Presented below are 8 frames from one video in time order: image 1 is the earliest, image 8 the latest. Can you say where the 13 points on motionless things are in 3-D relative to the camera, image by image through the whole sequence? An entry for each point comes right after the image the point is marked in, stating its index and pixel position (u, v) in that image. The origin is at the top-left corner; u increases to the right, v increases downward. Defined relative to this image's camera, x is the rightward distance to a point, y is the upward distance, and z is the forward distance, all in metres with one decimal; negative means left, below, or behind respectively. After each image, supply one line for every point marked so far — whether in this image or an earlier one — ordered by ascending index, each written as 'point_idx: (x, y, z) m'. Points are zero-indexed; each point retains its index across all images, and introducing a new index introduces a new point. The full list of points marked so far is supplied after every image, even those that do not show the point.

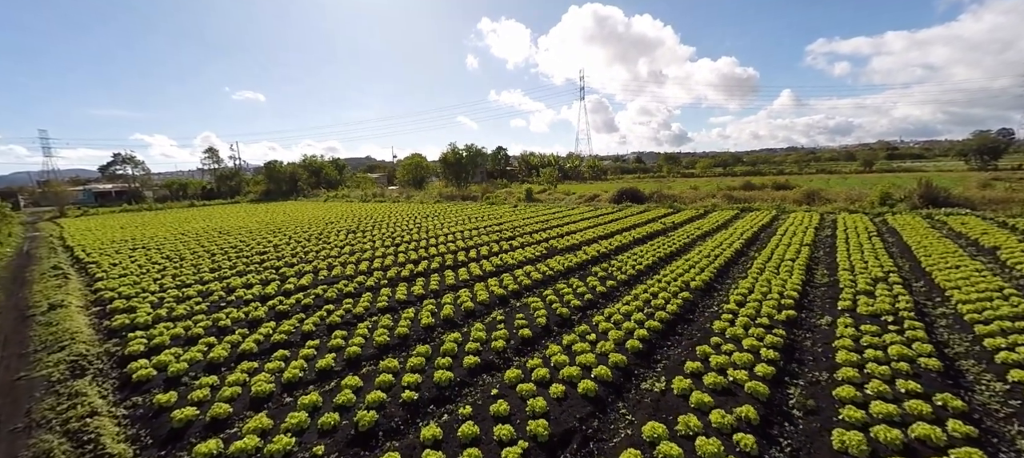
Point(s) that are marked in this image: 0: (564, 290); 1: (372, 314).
0: (+2.7, -3.0, +18.6) m
1: (-6.2, -3.8, +16.9) m
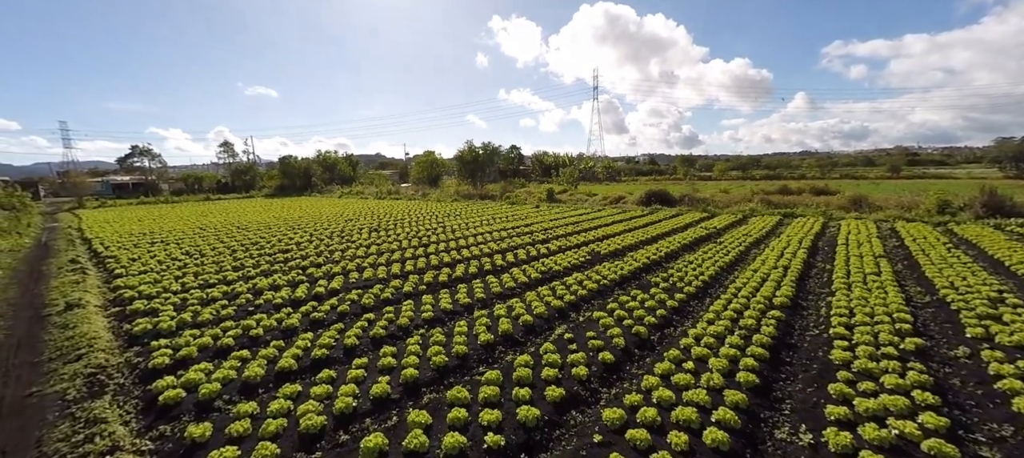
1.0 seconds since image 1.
0: (+5.2, -3.3, +16.6) m
1: (-3.6, -3.9, +15.0) m
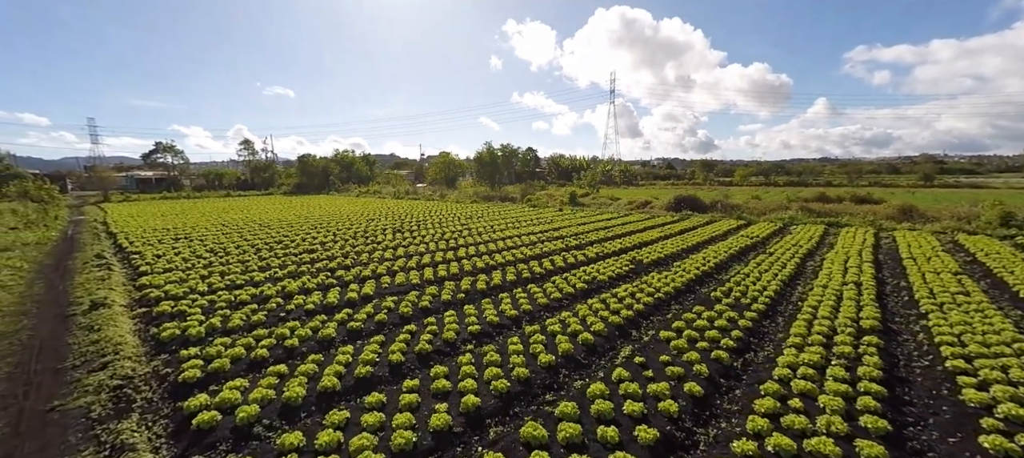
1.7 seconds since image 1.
0: (+7.4, -3.7, +15.0) m
1: (-1.6, -4.1, +13.7) m
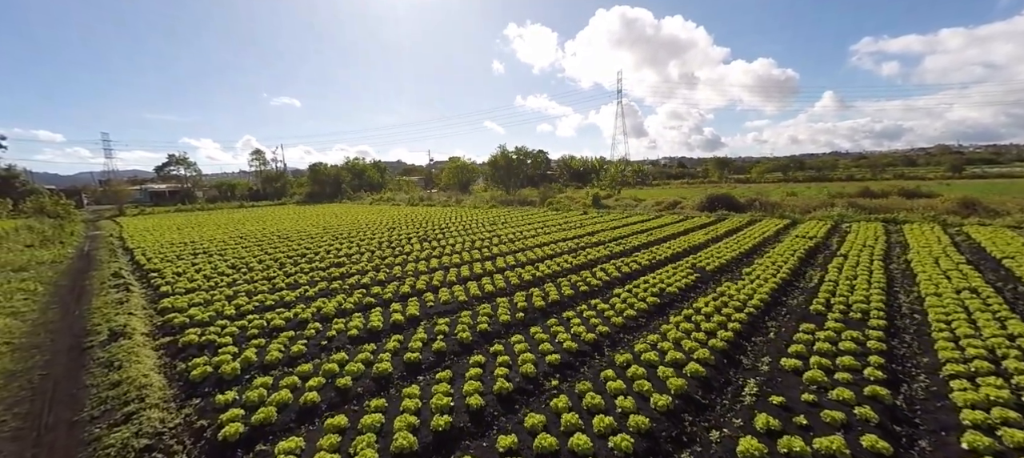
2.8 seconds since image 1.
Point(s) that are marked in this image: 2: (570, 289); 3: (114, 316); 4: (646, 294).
0: (+10.2, -3.8, +12.6) m
1: (+1.2, -4.5, +11.5) m
2: (+3.0, -3.1, +19.8) m
3: (-19.4, -4.2, +18.3) m
4: (+6.6, -3.1, +18.5) m
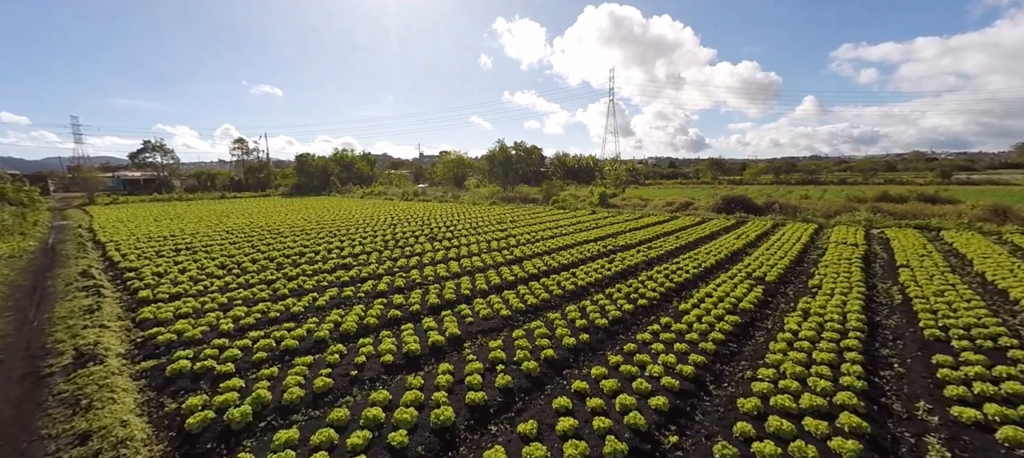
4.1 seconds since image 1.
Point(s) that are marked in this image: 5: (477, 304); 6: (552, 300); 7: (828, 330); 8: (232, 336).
0: (+12.6, -4.2, +10.4) m
1: (+3.7, -4.7, +8.9) m
2: (+5.2, -3.3, +17.2) m
3: (-17.1, -4.0, +15.0) m
4: (+8.8, -3.4, +16.1) m
5: (-1.7, -3.5, +17.5) m
6: (+1.9, -3.4, +18.3) m
7: (+11.8, -3.7, +14.0) m
8: (-10.9, -4.1, +14.6) m
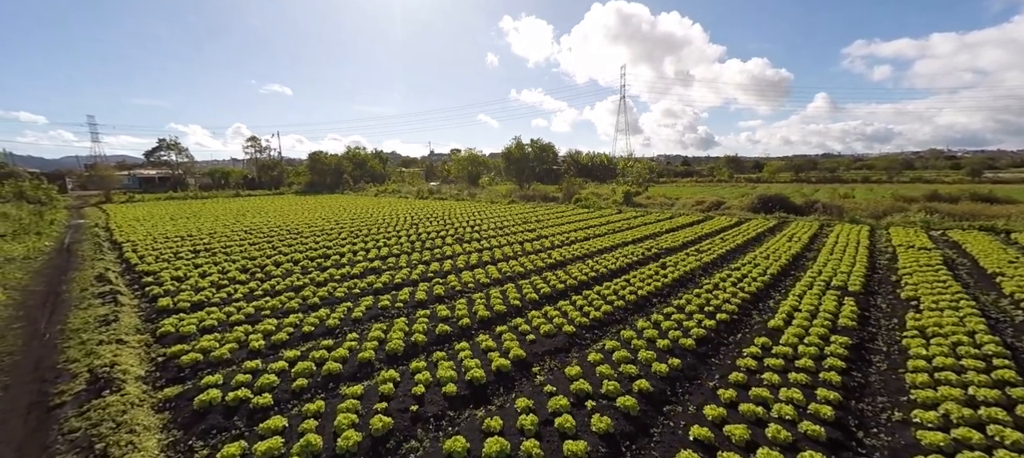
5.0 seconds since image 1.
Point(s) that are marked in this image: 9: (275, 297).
0: (+14.9, -4.5, +8.1) m
1: (+6.0, -5.0, +6.8) m
2: (+7.6, -3.5, +15.1) m
3: (-14.7, -4.2, +13.3) m
4: (+11.3, -3.6, +13.9) m
5: (+0.8, -3.6, +15.5) m
6: (+4.4, -3.6, +16.3) m
7: (+14.2, -4.0, +11.8) m
8: (-8.4, -4.3, +12.8) m
9: (-11.6, -3.3, +18.5) m
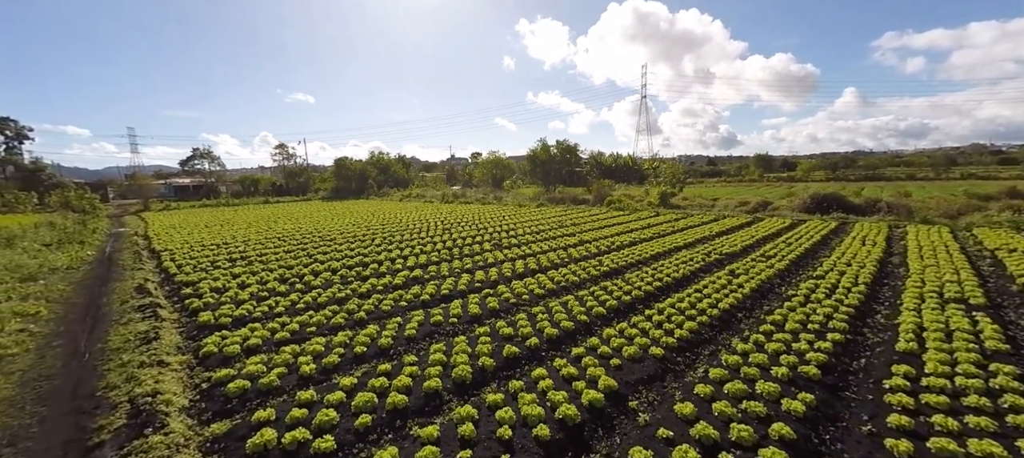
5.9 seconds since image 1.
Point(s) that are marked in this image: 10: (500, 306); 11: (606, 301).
0: (+17.2, -4.5, +5.6) m
1: (+8.2, -5.1, +4.7) m
2: (+10.3, -3.7, +12.9) m
3: (-12.1, -4.6, +12.2) m
4: (+13.8, -3.7, +11.6) m
5: (+3.5, -3.9, +13.7) m
6: (+7.1, -3.8, +14.2) m
7: (+16.6, -4.0, +9.3) m
8: (-5.9, -4.6, +11.3) m
9: (-8.8, -3.7, +17.2) m
10: (-0.6, -3.5, +17.3) m
11: (+4.3, -3.3, +17.4) m
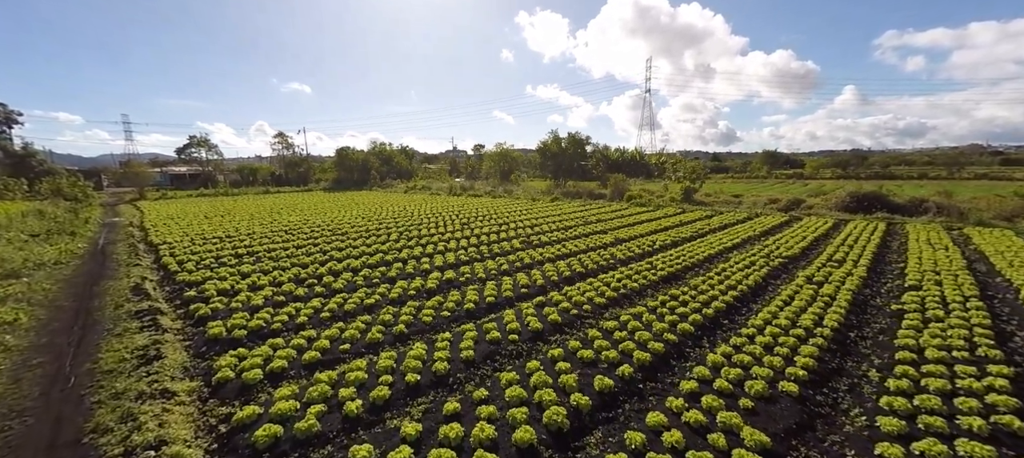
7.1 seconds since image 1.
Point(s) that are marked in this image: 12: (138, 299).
0: (+19.8, -5.0, +3.2) m
1: (+10.8, -5.4, +2.3) m
2: (+12.8, -3.9, +10.5) m
3: (-9.6, -4.5, +9.6) m
4: (+16.4, -4.0, +9.1) m
5: (+6.0, -4.0, +11.2) m
6: (+9.6, -3.9, +11.8) m
7: (+19.2, -4.4, +6.9) m
8: (-3.4, -4.6, +8.8) m
9: (-6.3, -3.6, +14.6) m
10: (+1.9, -3.5, +14.8) m
11: (+6.8, -3.4, +14.9) m
12: (-17.7, -3.3, +17.8) m
